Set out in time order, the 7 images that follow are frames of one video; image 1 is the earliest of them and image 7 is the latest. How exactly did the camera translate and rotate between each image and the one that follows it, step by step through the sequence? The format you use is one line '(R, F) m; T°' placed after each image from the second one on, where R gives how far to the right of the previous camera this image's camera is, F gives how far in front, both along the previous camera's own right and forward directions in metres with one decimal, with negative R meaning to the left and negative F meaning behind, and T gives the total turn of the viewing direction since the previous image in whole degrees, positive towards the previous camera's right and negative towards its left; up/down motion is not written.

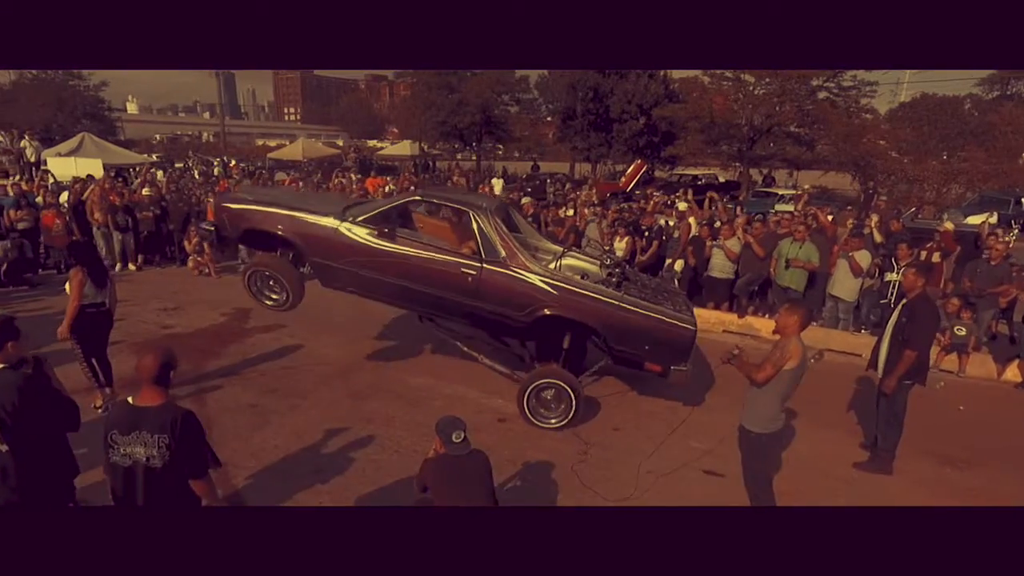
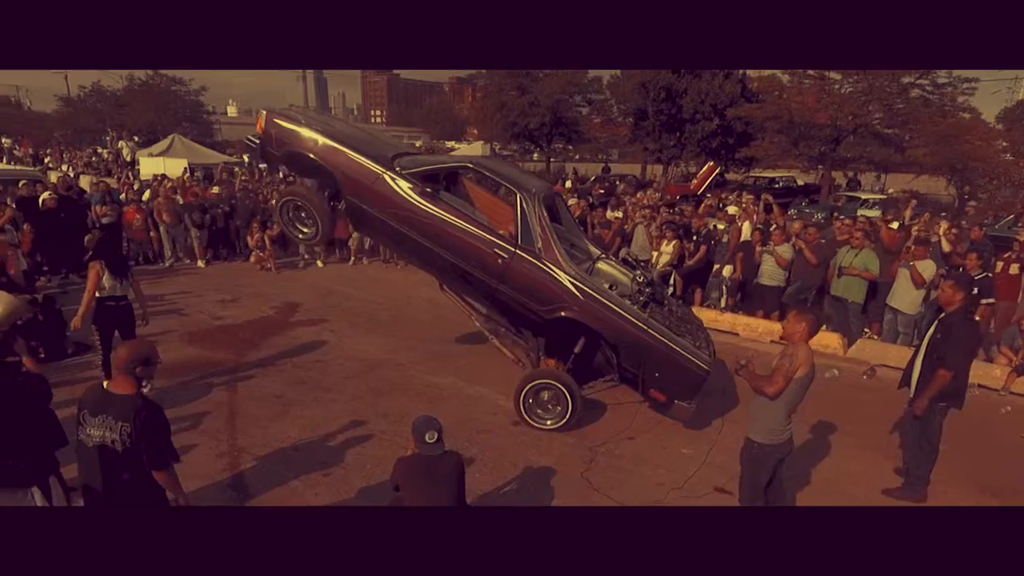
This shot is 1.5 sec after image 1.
(+0.5, +0.1) m; -7°
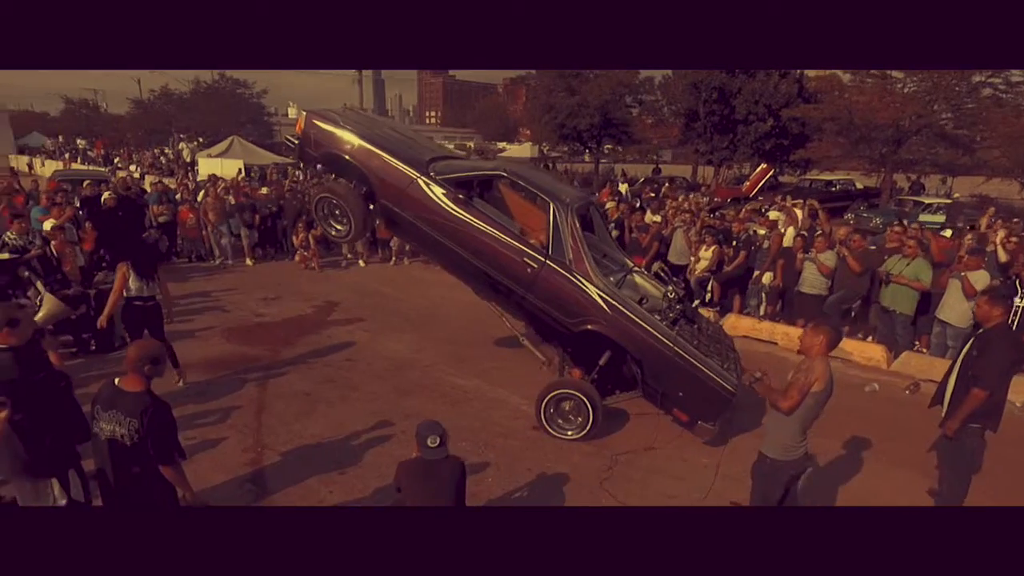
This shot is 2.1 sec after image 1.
(+0.2, 0.0) m; -4°
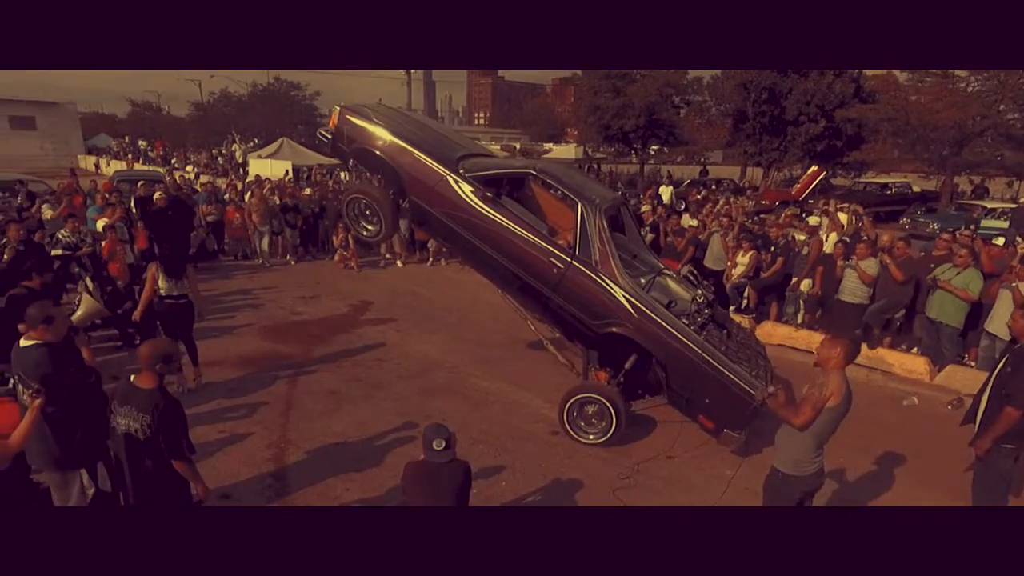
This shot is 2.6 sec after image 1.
(+0.2, 0.0) m; -4°
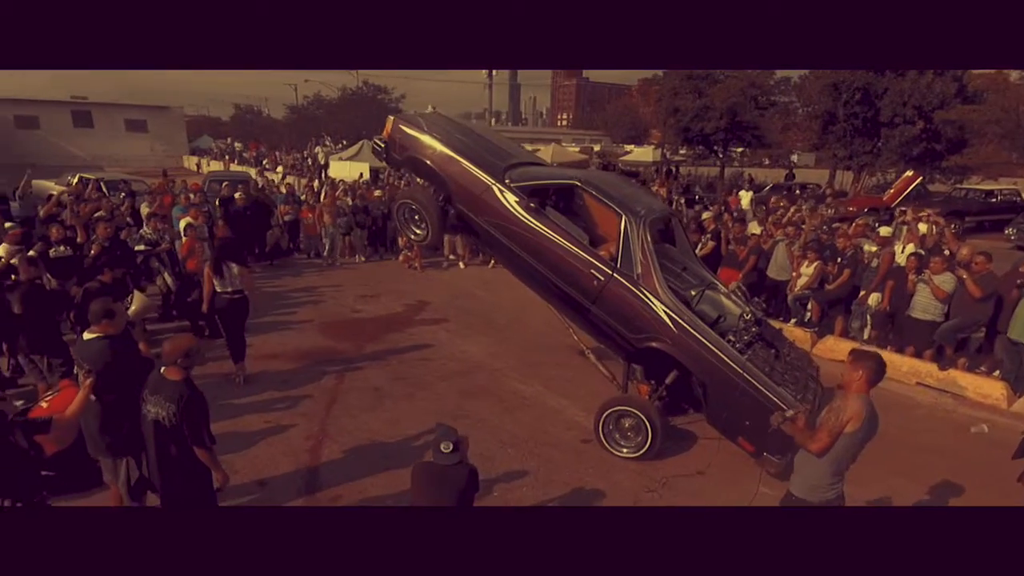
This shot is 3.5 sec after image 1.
(+0.4, 0.0) m; -7°
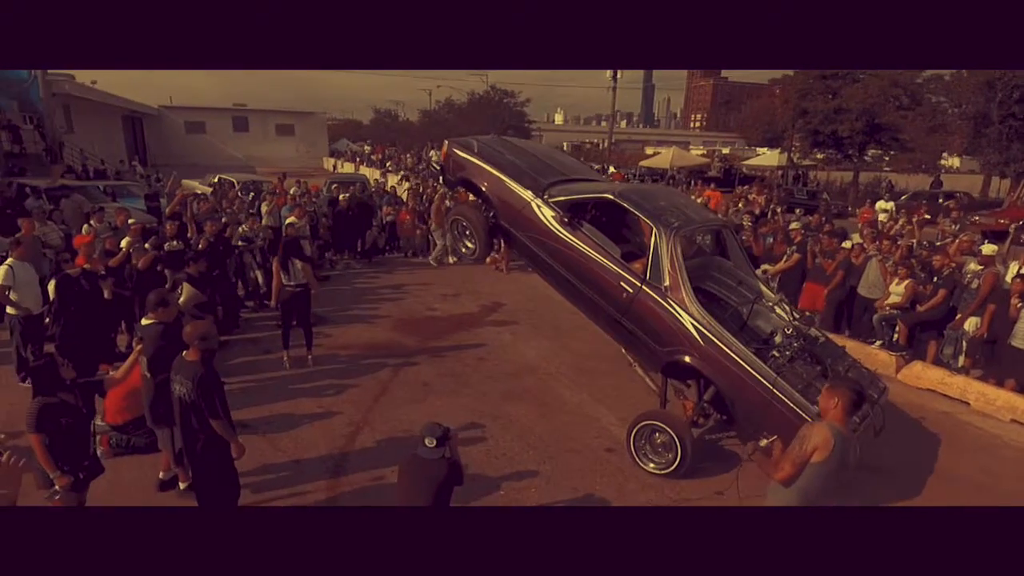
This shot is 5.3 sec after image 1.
(+0.8, -0.1) m; -11°
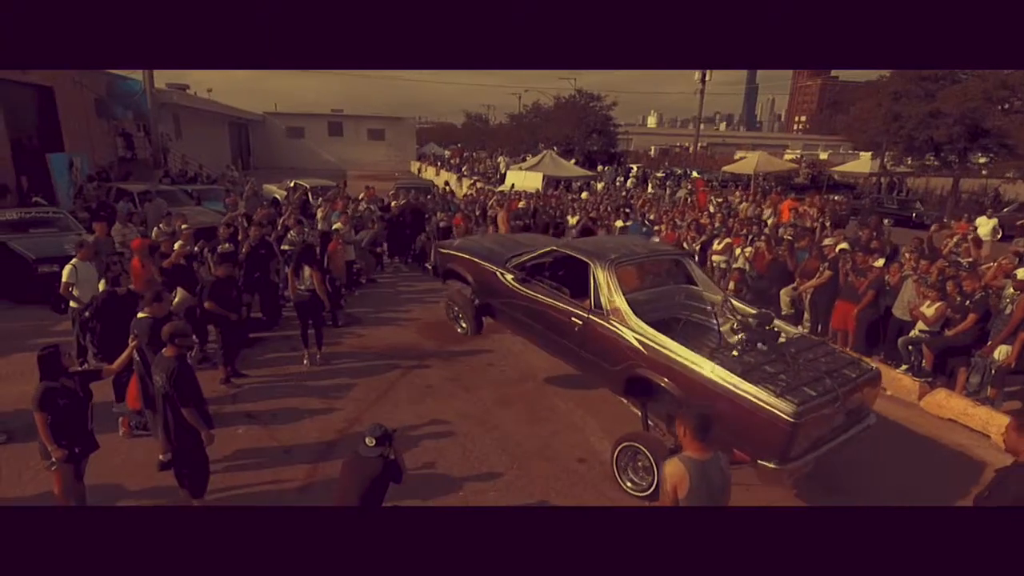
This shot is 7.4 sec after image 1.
(+0.9, -0.2) m; -8°
